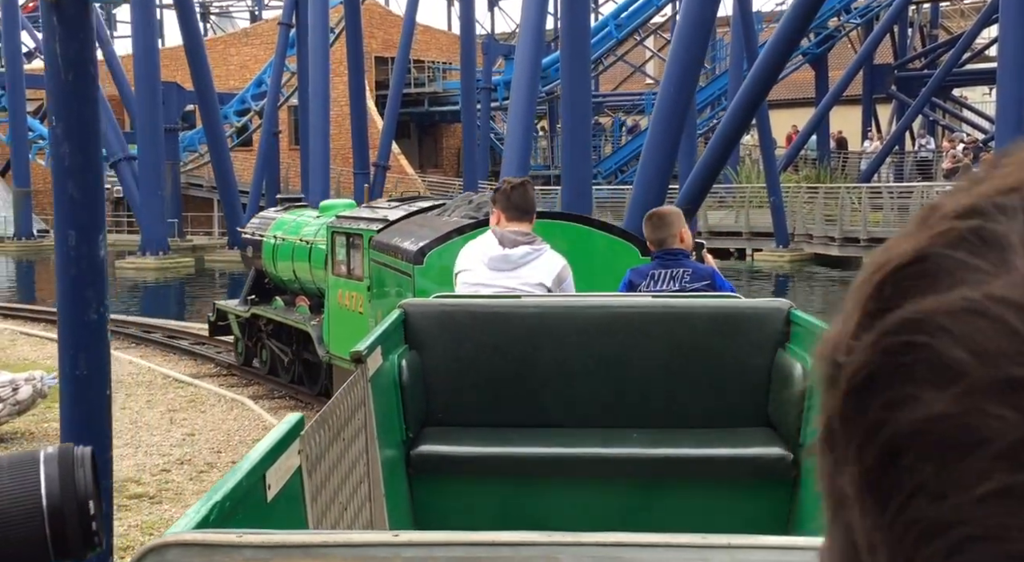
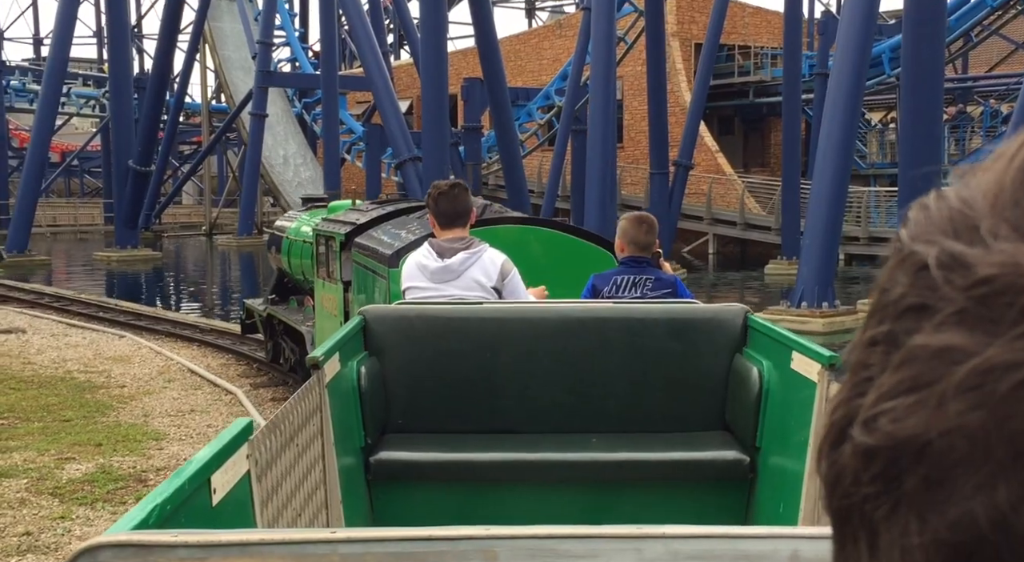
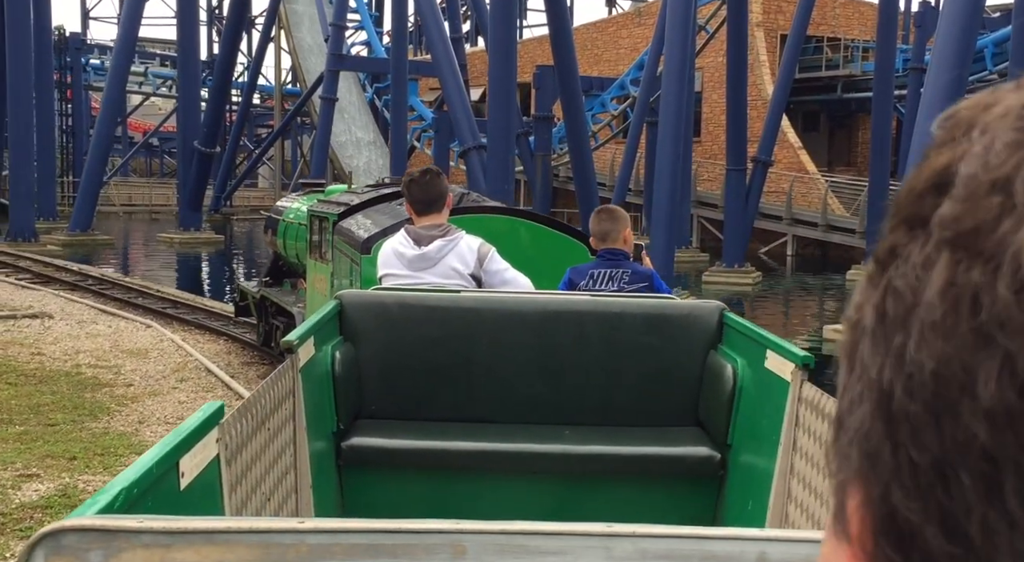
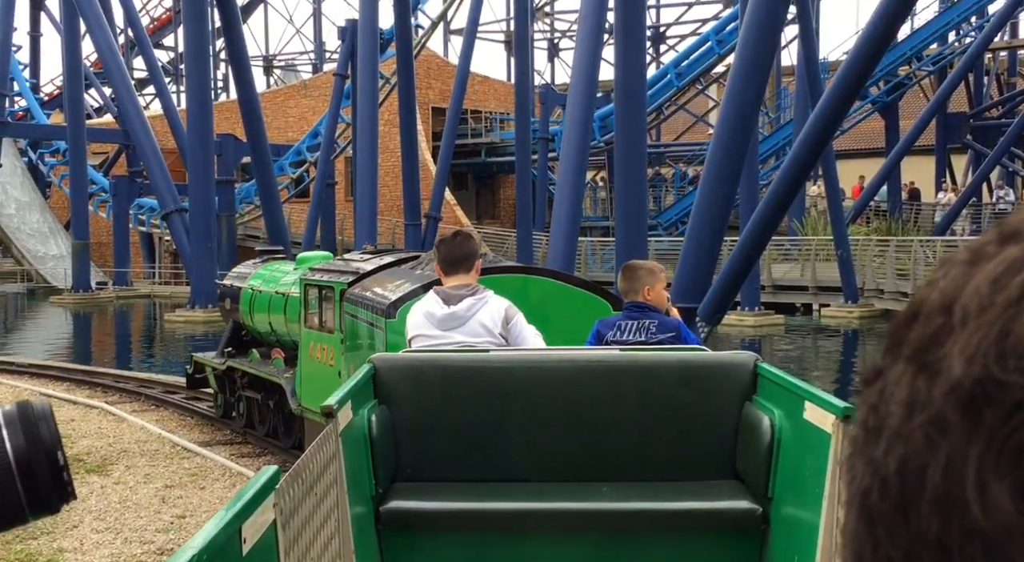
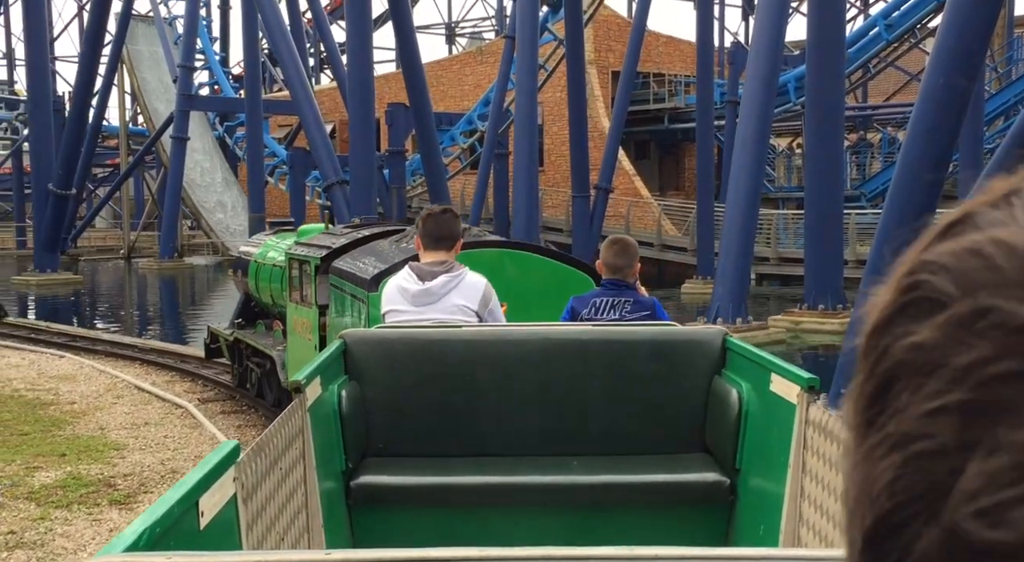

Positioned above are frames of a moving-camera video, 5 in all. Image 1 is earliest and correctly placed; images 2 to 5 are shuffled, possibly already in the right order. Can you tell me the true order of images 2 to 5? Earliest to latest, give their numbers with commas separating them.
4, 5, 2, 3
